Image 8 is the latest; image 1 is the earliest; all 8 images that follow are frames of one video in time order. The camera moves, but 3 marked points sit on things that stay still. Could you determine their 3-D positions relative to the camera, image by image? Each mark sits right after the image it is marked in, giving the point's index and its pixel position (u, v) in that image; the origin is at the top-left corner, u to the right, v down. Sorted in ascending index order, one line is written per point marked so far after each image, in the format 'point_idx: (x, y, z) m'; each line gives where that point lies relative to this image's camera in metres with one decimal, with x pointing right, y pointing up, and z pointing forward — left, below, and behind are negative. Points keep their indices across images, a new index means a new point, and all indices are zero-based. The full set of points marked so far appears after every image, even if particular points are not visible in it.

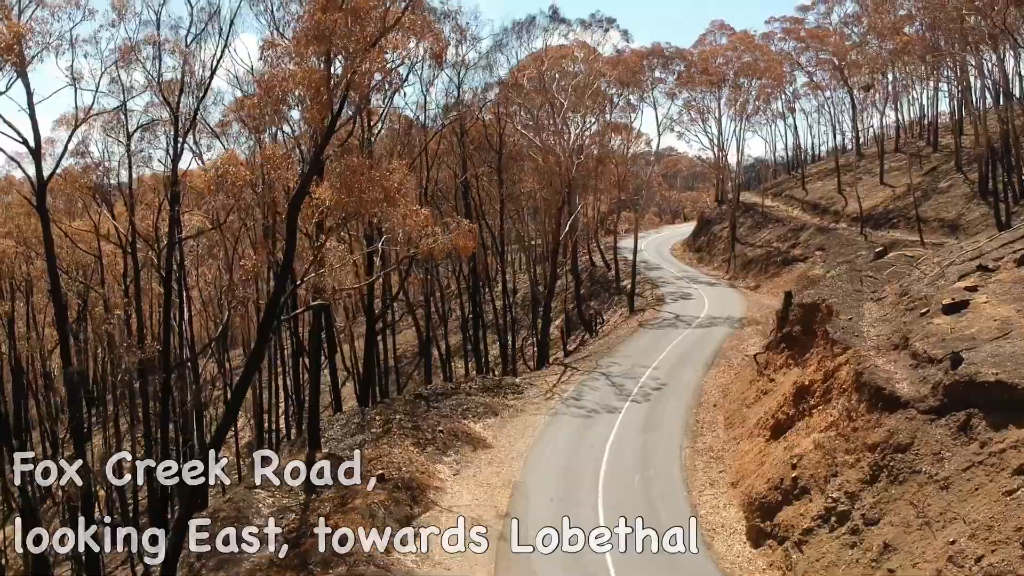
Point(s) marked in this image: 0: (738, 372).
0: (+6.1, -2.3, +19.0) m
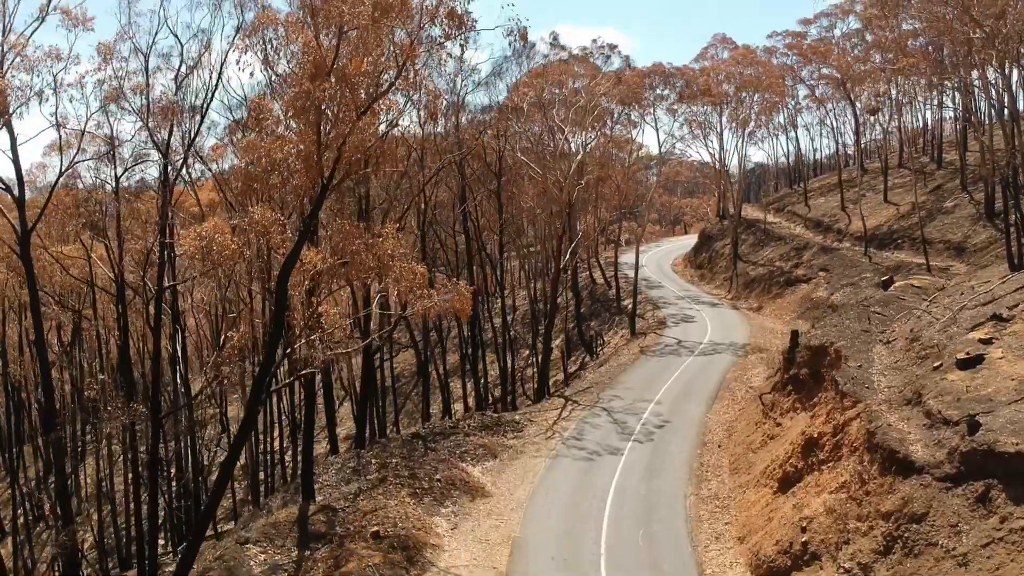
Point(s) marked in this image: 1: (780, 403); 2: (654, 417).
0: (+6.1, -3.2, +18.6) m
1: (+6.0, -2.5, +15.8) m
2: (+3.7, -3.4, +18.4) m
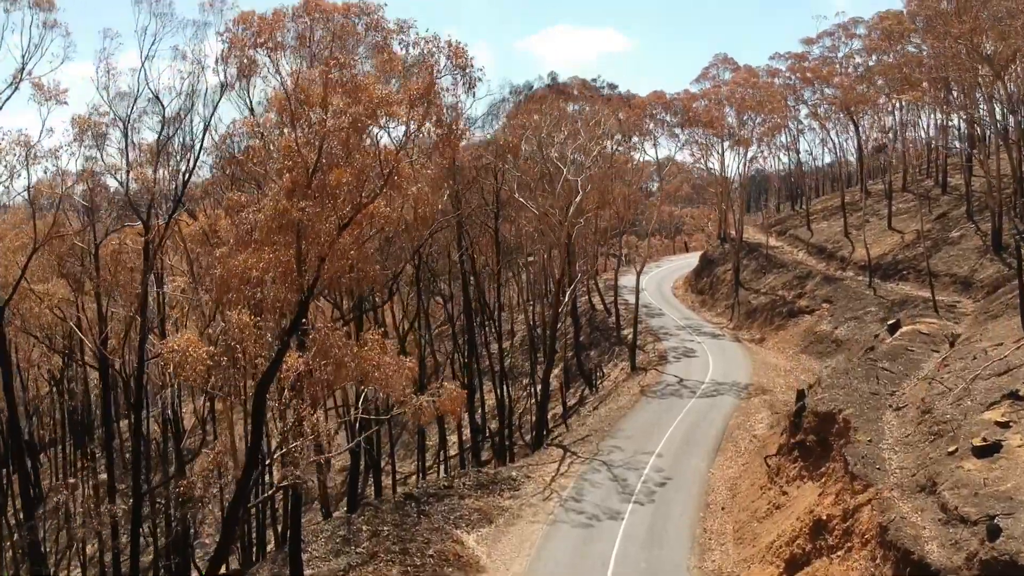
0: (+6.0, -4.5, +18.0) m
1: (+5.9, -3.9, +15.2) m
2: (+3.6, -4.7, +17.9) m
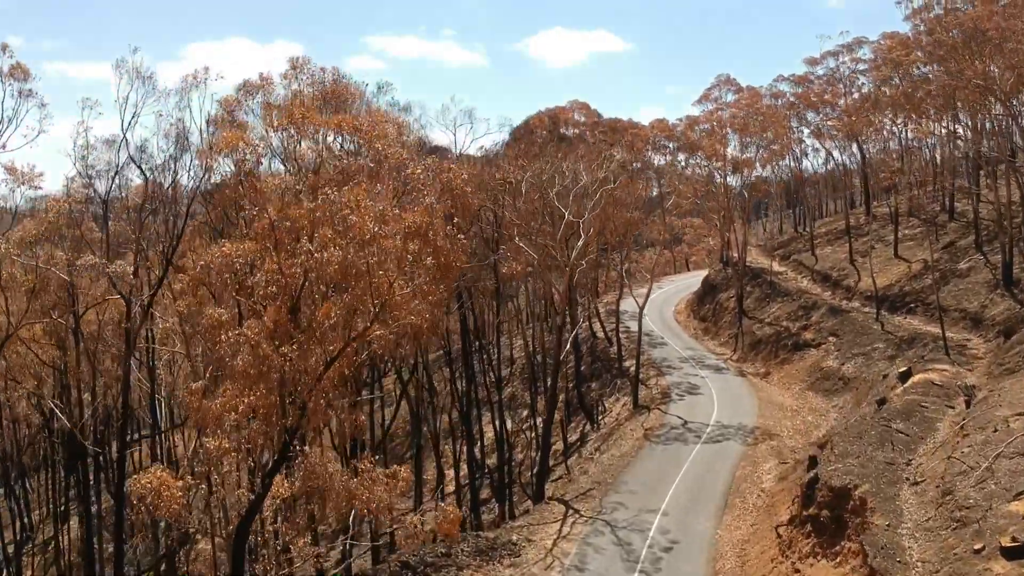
0: (+6.0, -5.9, +17.4) m
1: (+5.9, -5.2, +14.6) m
2: (+3.6, -6.0, +17.3) m
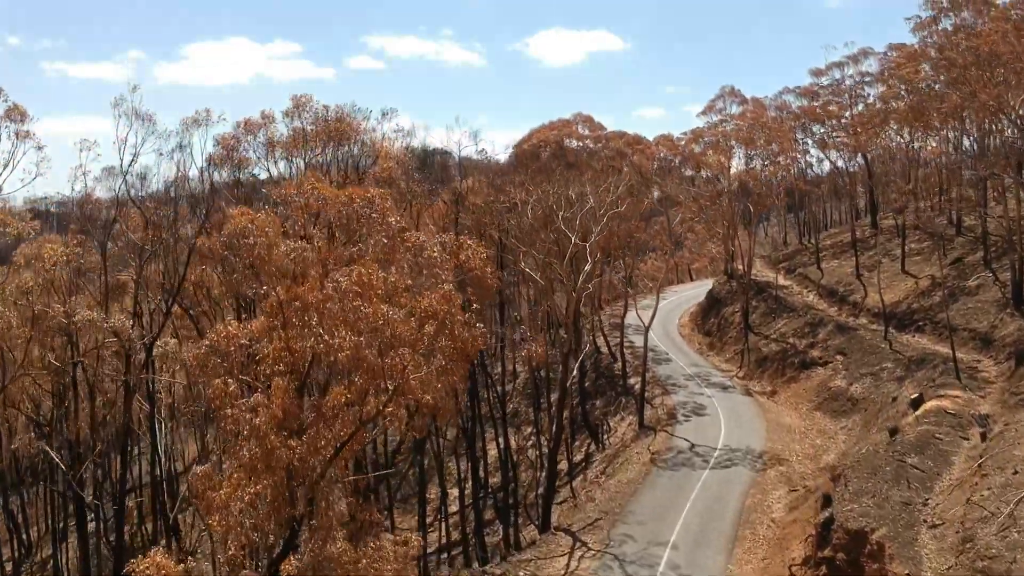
0: (+6.2, -6.6, +17.1) m
1: (+6.1, -6.0, +14.3) m
2: (+3.8, -6.8, +17.0) m
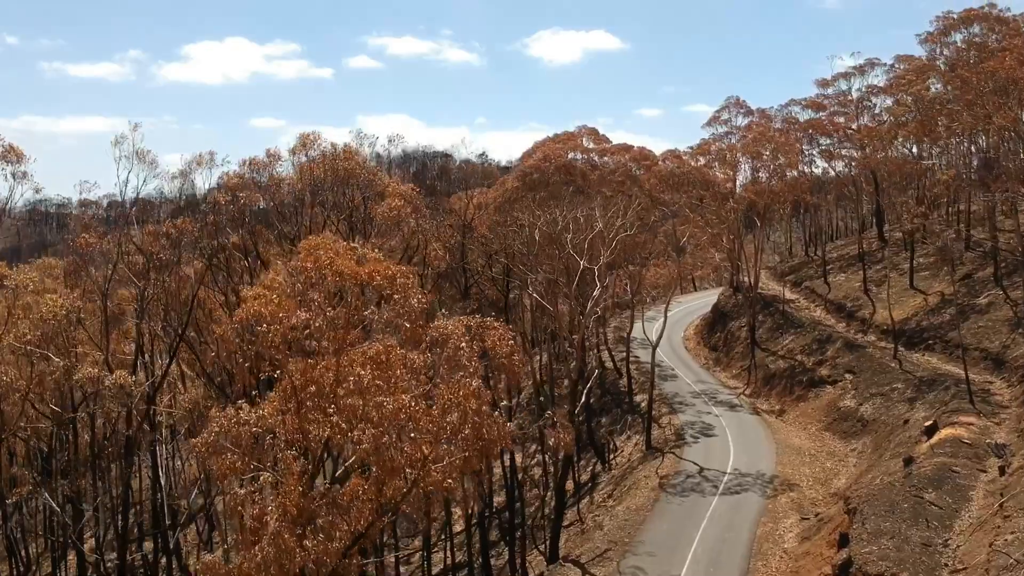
0: (+6.4, -7.3, +16.8) m
1: (+6.3, -6.7, +14.0) m
2: (+4.0, -7.5, +16.7) m
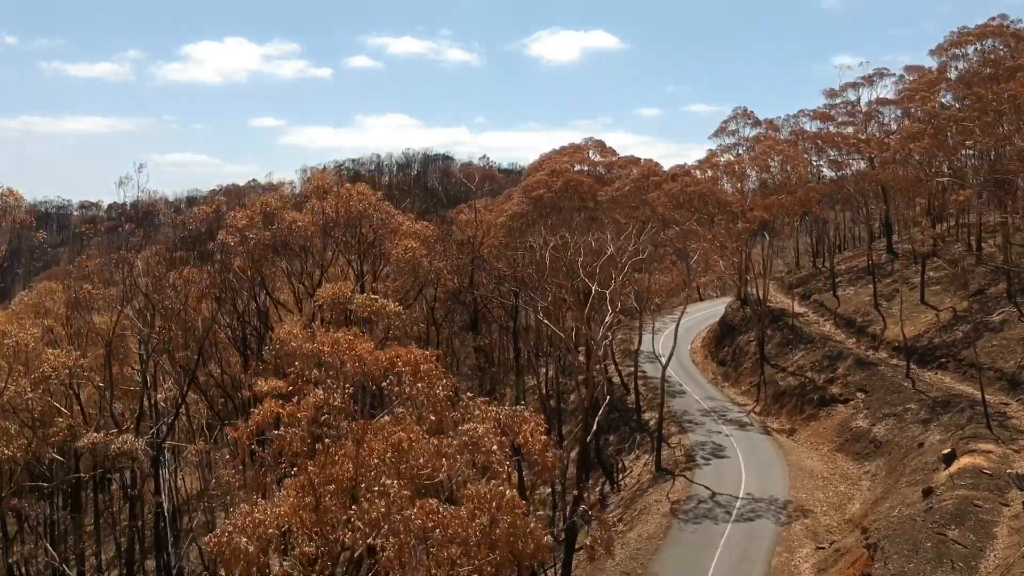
0: (+6.7, -8.0, +16.4) m
1: (+6.6, -7.4, +13.6) m
2: (+4.3, -8.2, +16.3) m
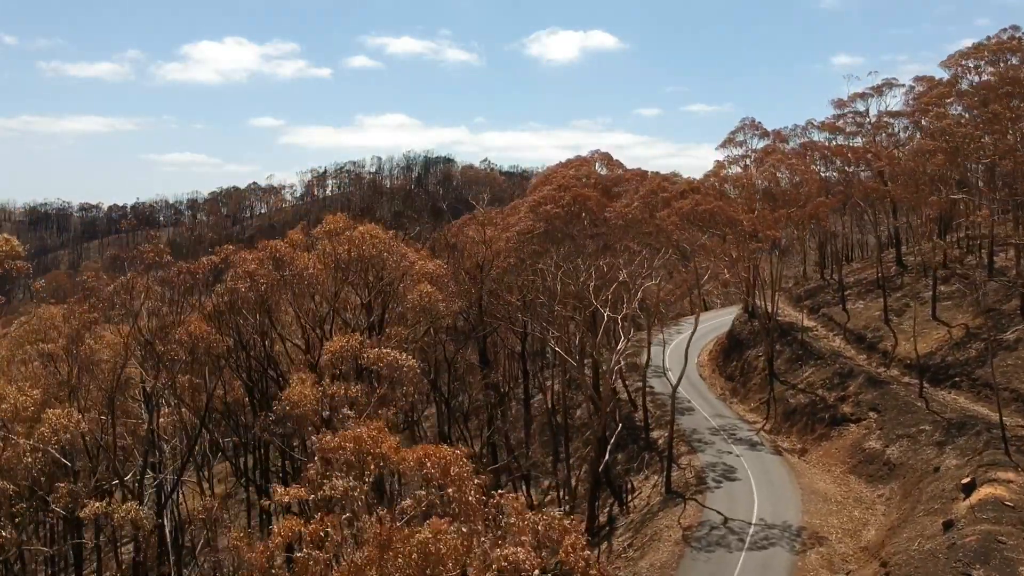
0: (+7.0, -8.8, +16.0) m
1: (+6.9, -8.2, +13.2) m
2: (+4.6, -9.0, +15.9) m
